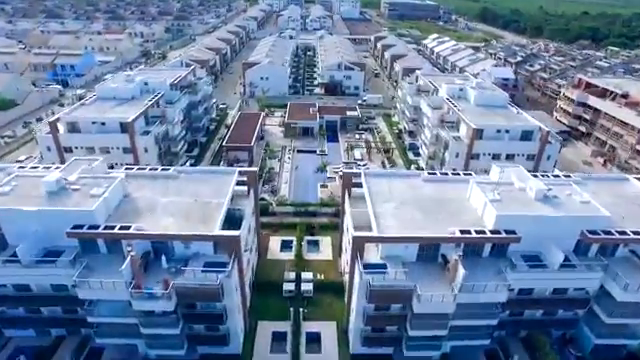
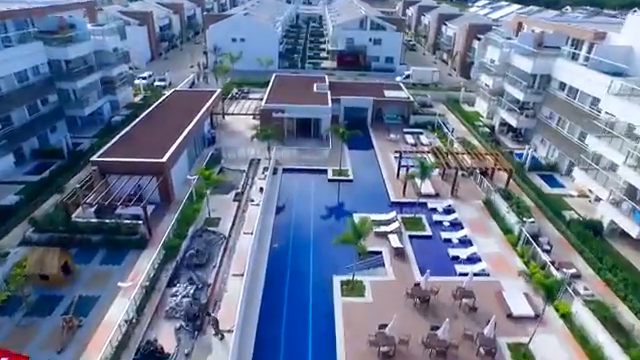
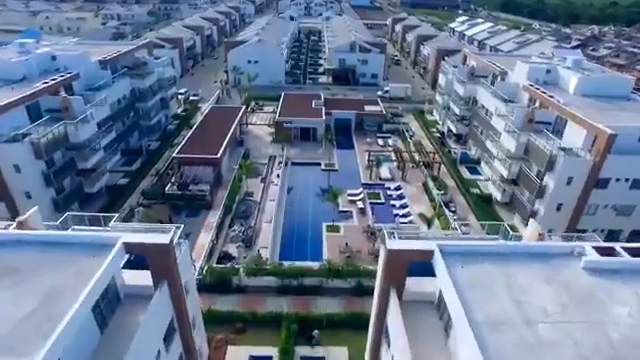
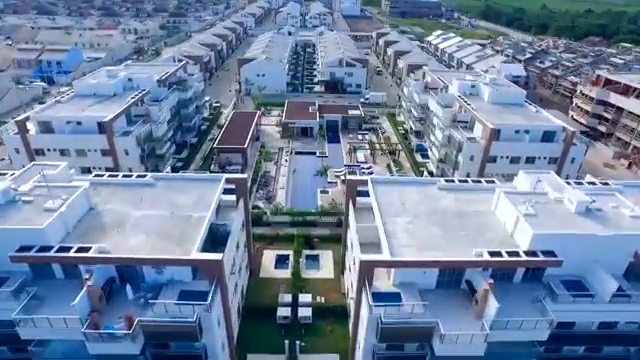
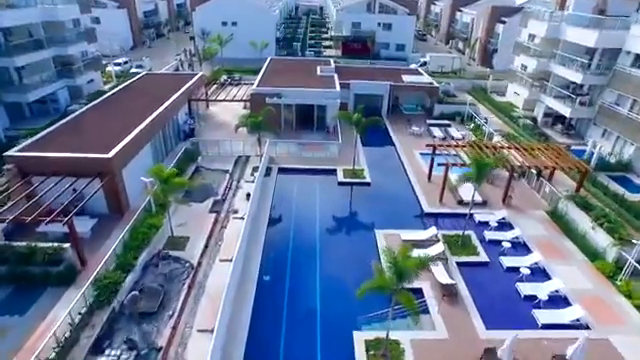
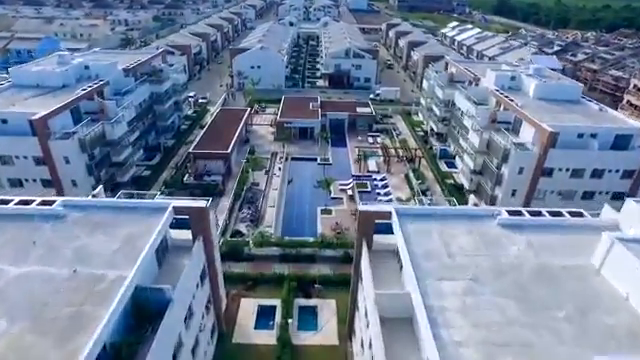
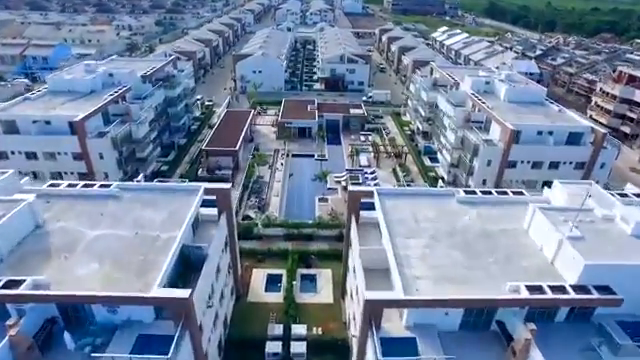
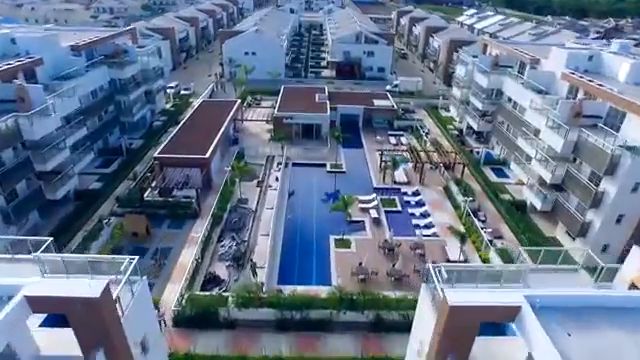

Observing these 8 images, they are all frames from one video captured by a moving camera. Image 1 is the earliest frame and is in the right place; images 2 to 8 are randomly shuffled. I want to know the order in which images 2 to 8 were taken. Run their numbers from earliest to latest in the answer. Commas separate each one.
4, 7, 6, 3, 8, 2, 5
